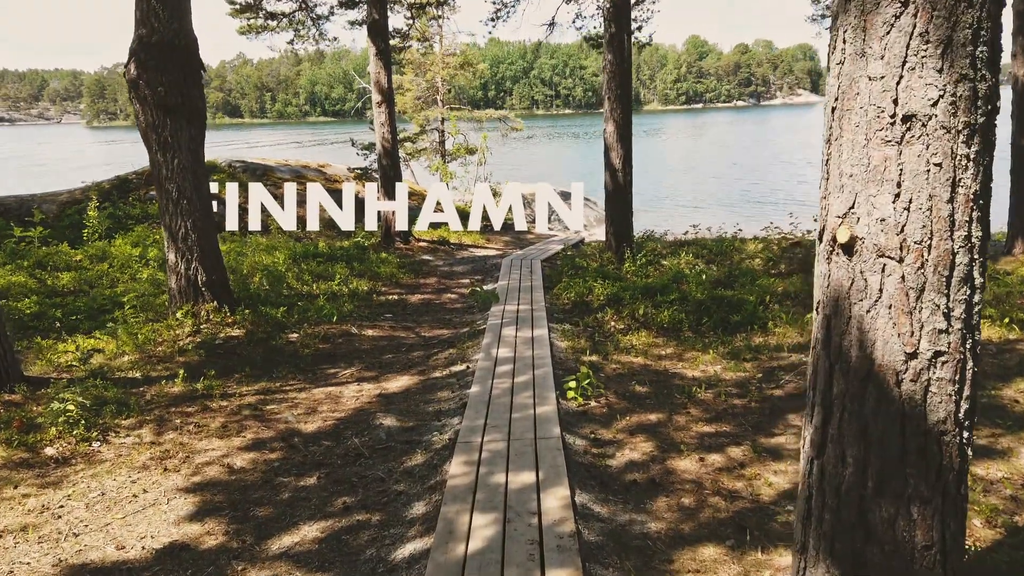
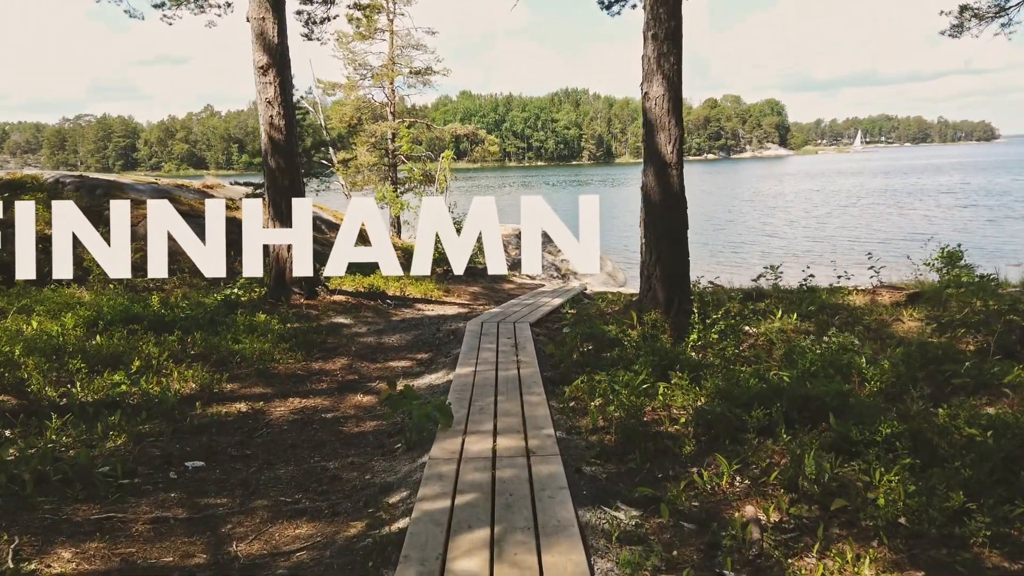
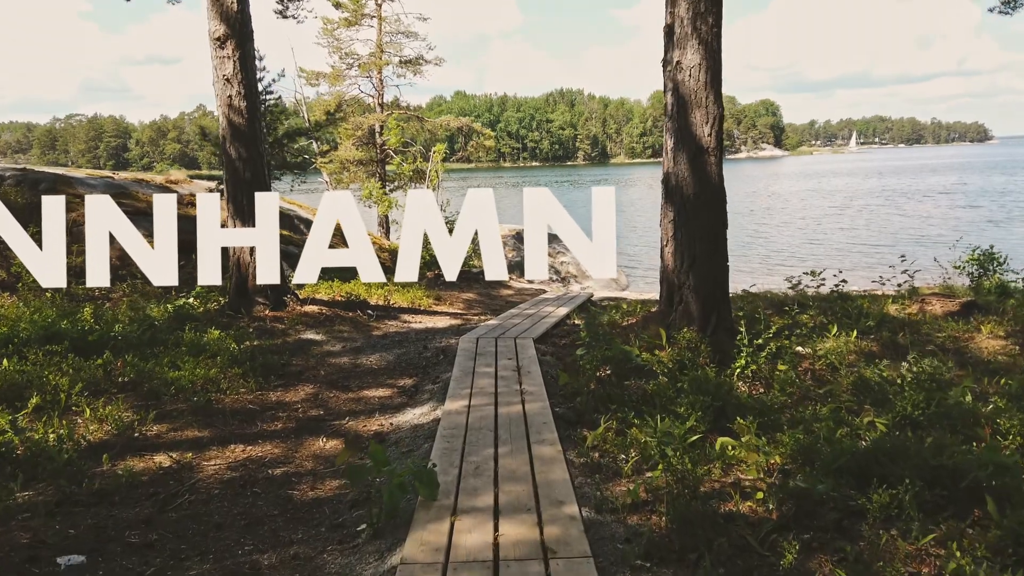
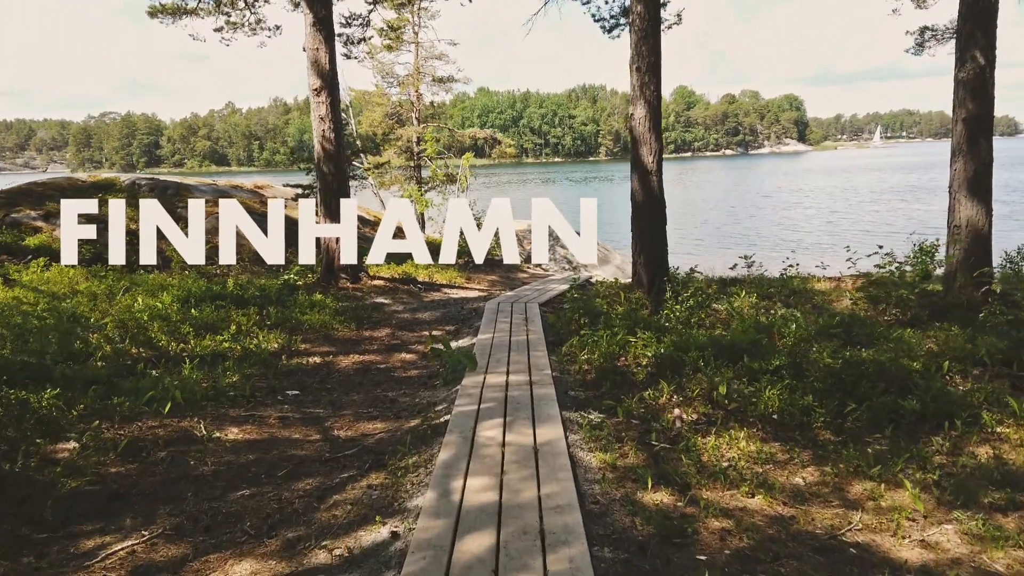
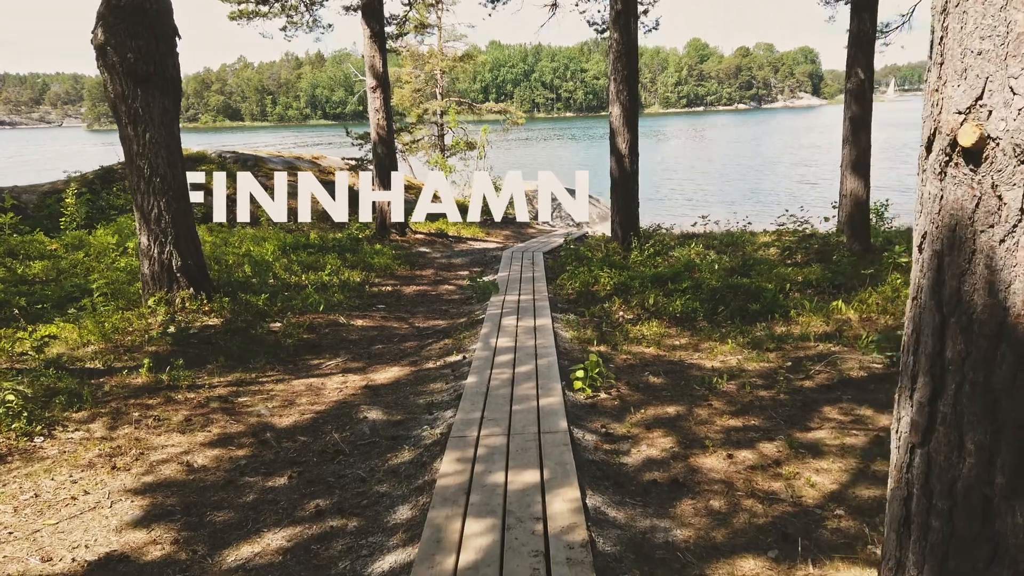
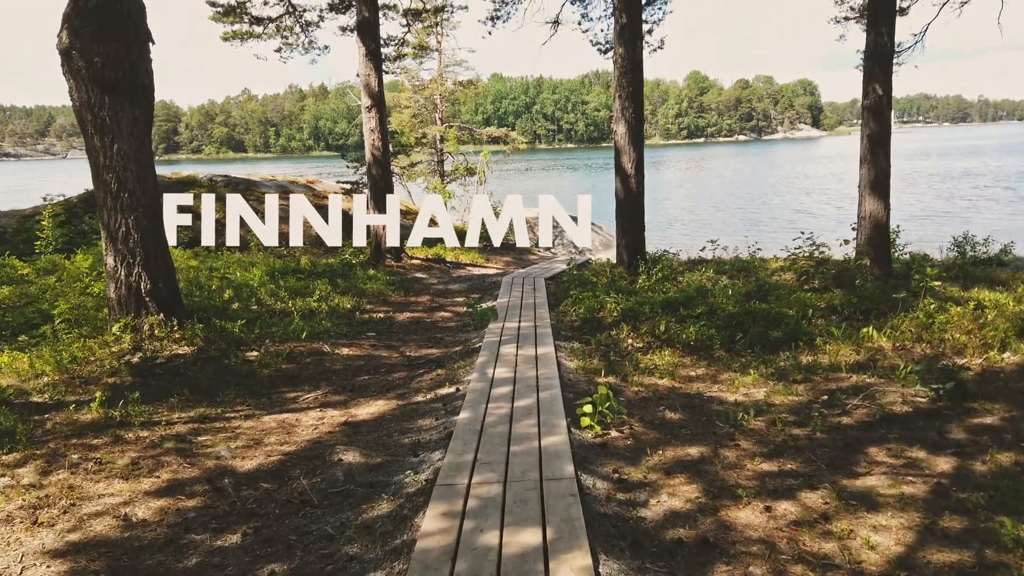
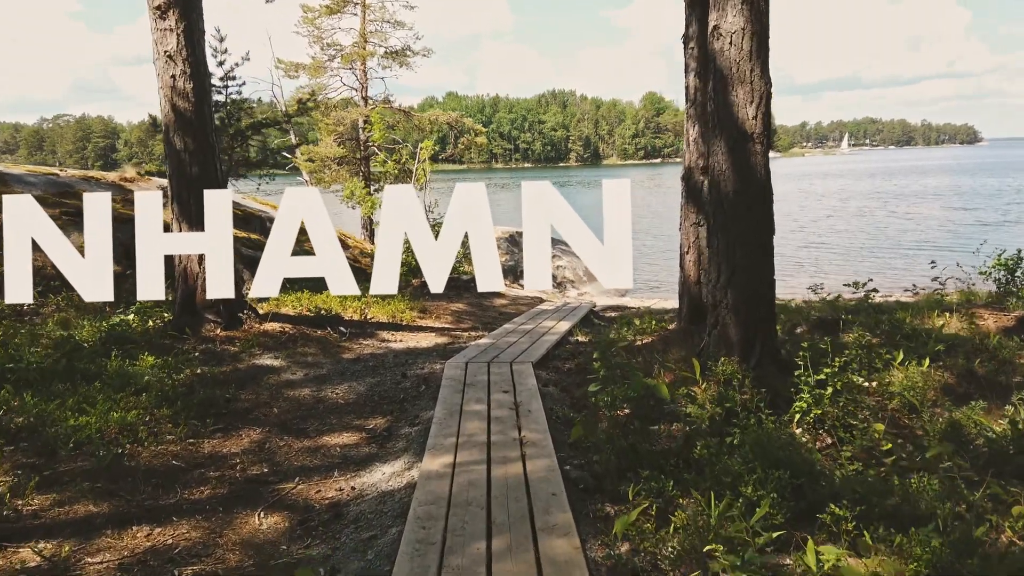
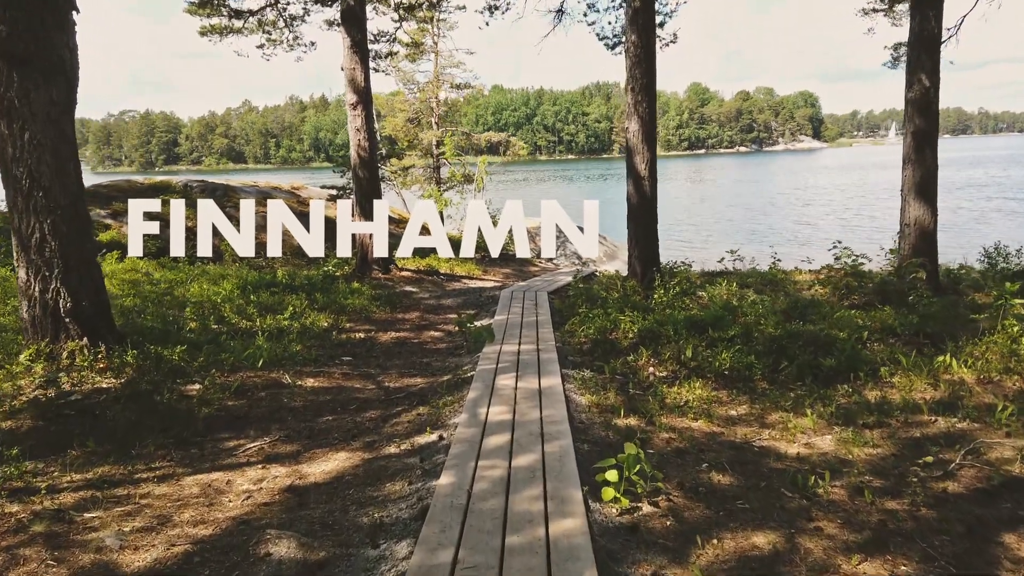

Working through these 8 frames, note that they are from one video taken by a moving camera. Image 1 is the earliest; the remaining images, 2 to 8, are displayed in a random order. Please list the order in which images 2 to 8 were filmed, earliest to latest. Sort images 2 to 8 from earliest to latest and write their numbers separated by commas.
5, 6, 8, 4, 2, 3, 7
